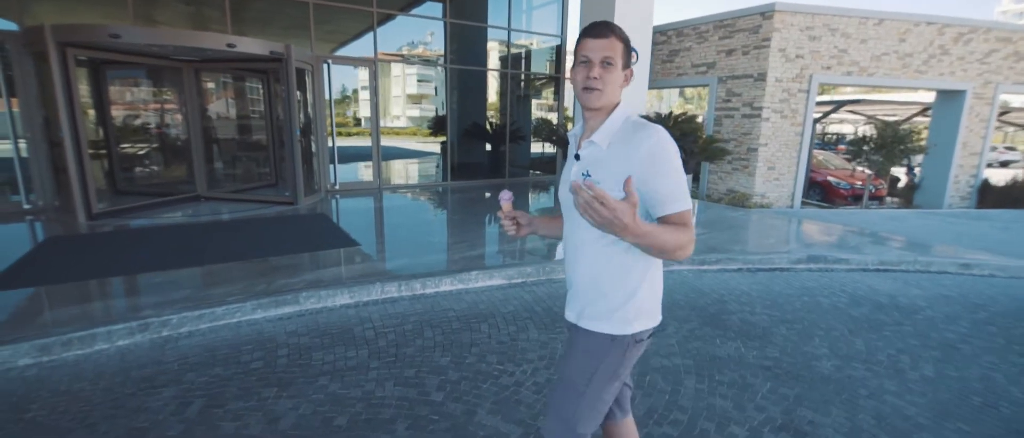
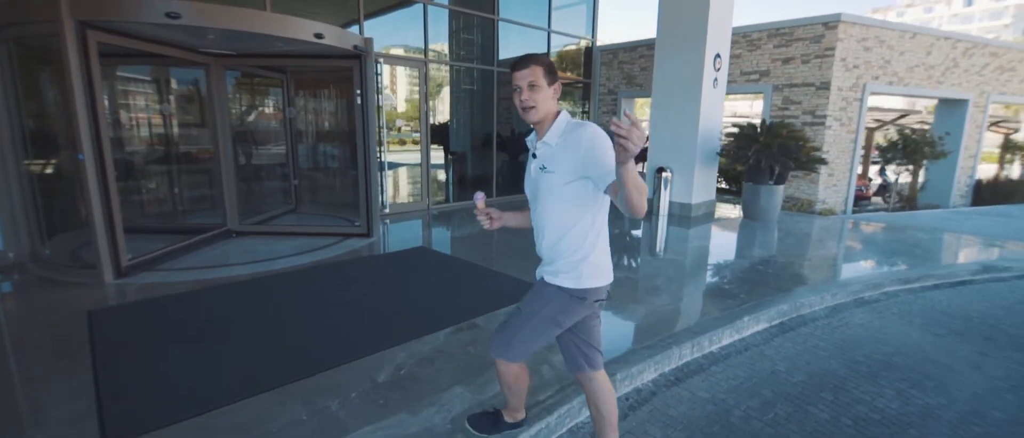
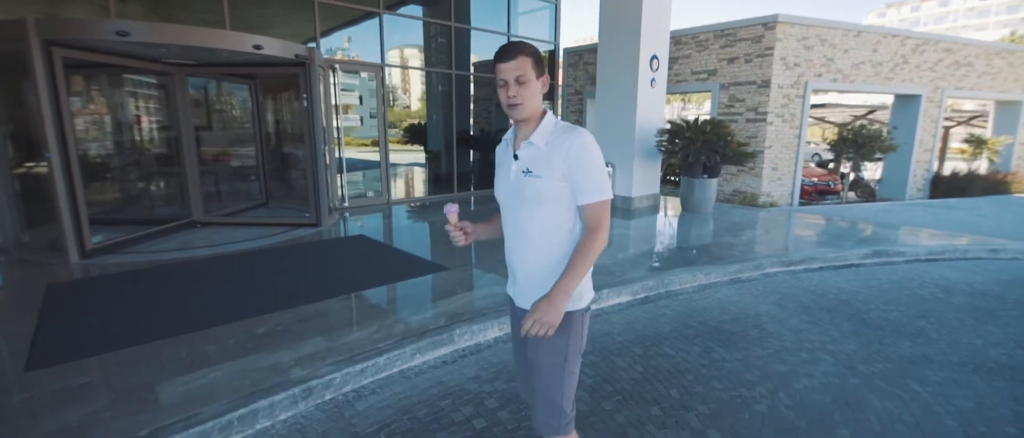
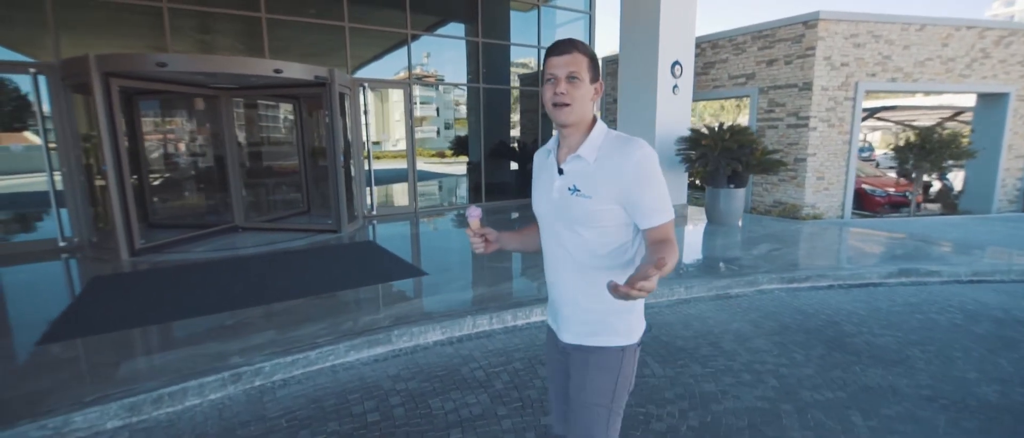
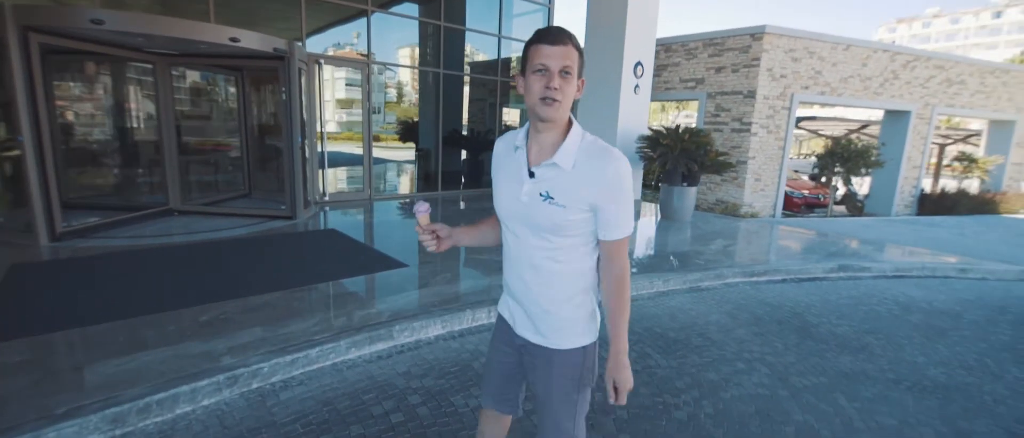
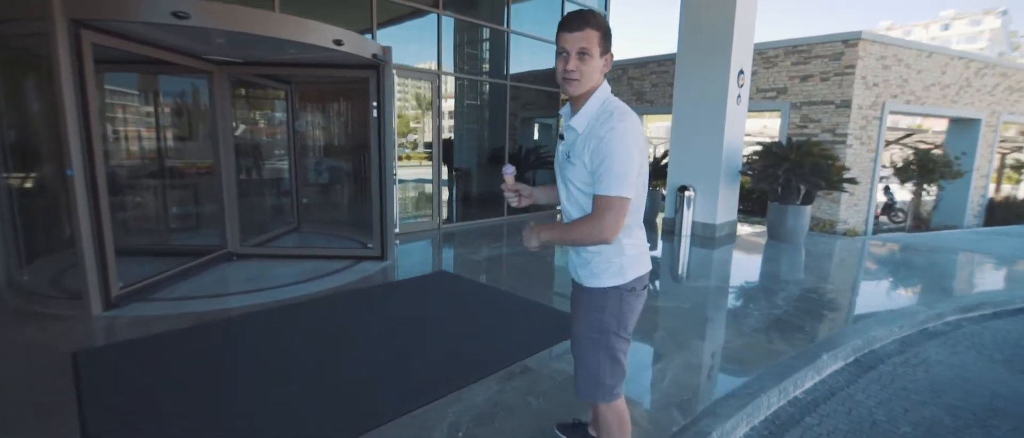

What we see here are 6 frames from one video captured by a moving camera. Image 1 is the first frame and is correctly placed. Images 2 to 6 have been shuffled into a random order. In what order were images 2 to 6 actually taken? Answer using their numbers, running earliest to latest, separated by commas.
4, 5, 3, 2, 6
